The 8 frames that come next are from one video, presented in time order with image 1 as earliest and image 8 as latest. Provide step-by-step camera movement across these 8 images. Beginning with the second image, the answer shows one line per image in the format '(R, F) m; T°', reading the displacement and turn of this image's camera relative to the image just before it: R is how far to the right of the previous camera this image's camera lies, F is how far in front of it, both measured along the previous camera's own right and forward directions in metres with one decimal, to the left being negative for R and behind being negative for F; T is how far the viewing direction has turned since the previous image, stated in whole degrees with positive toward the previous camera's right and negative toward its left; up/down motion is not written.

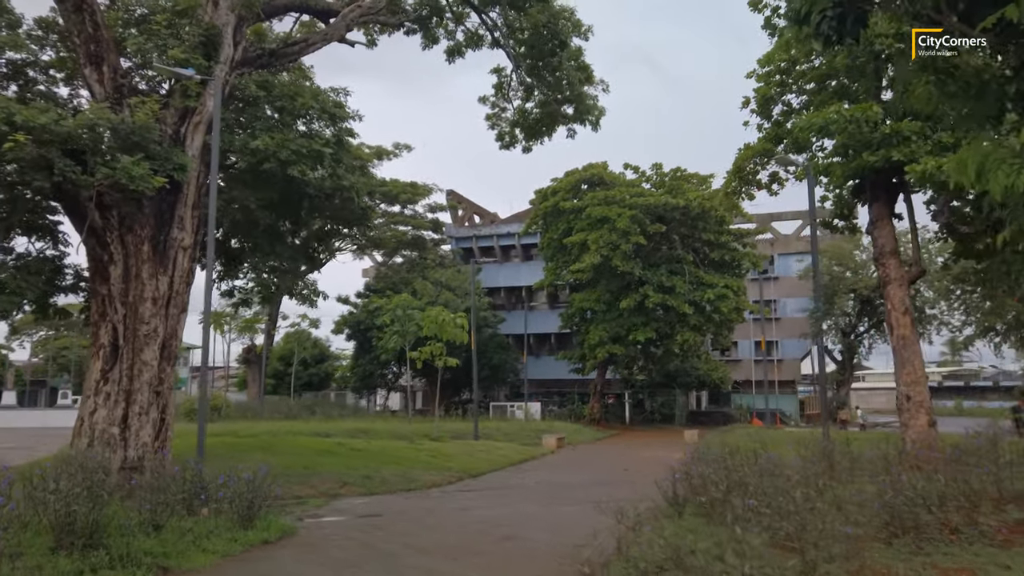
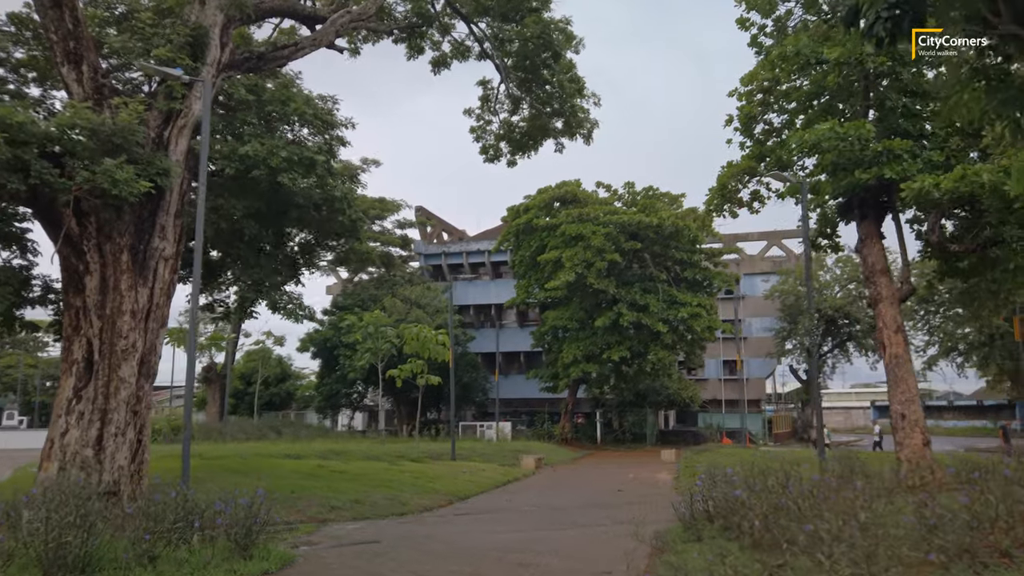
(-0.6, +0.4) m; +3°
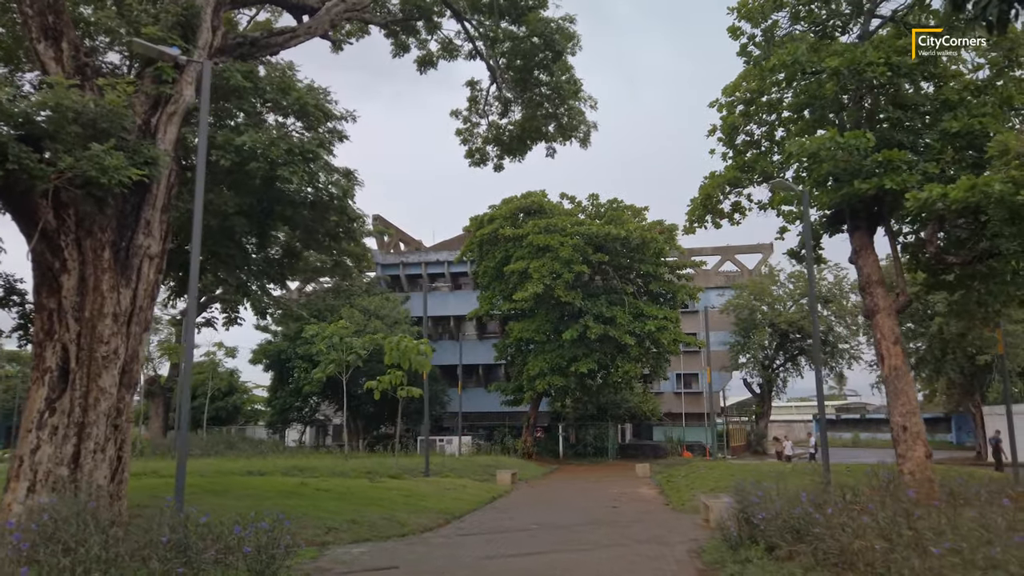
(-1.0, +0.7) m; +4°
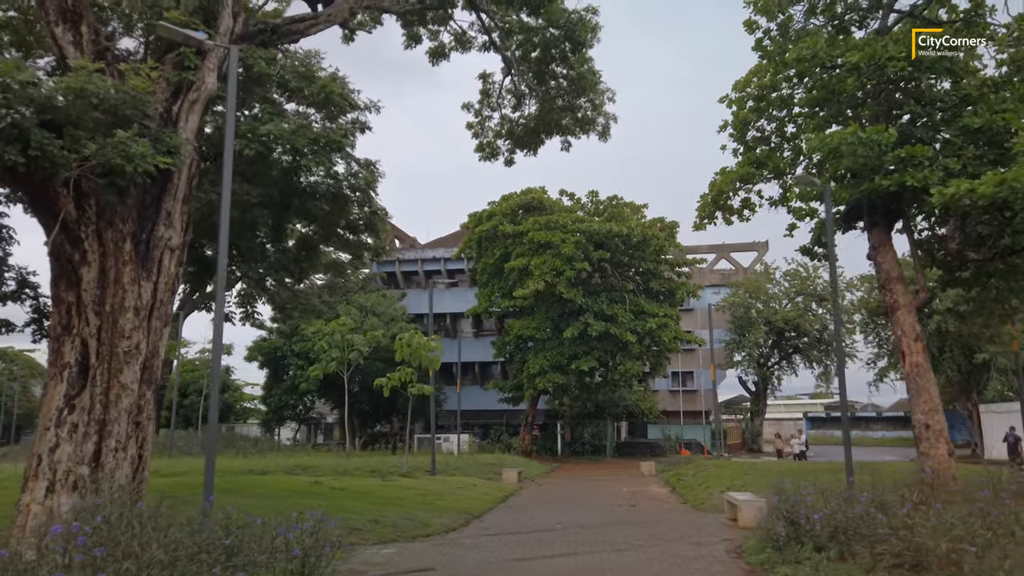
(-0.6, +0.3) m; +1°
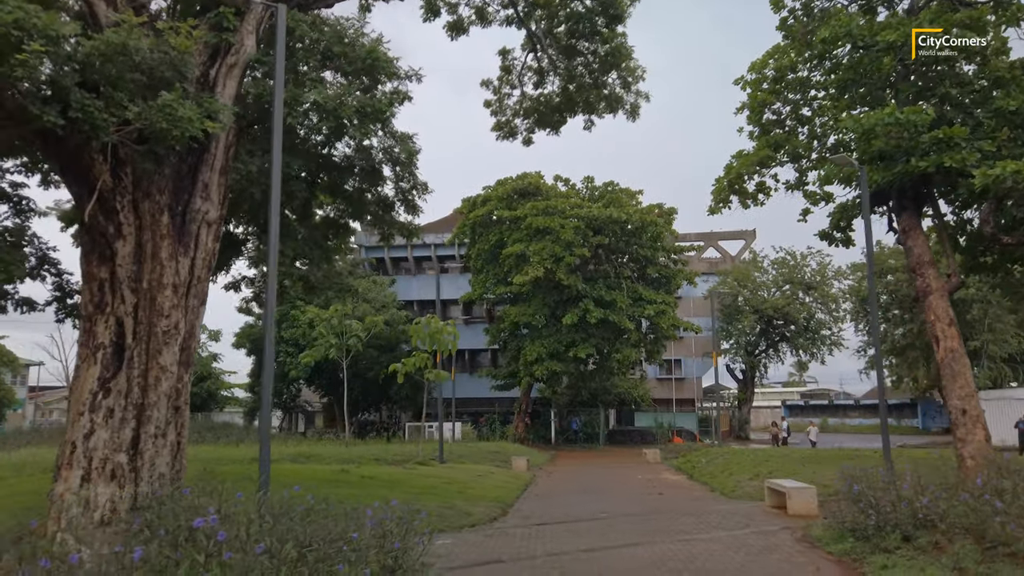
(-1.0, +0.5) m; +2°
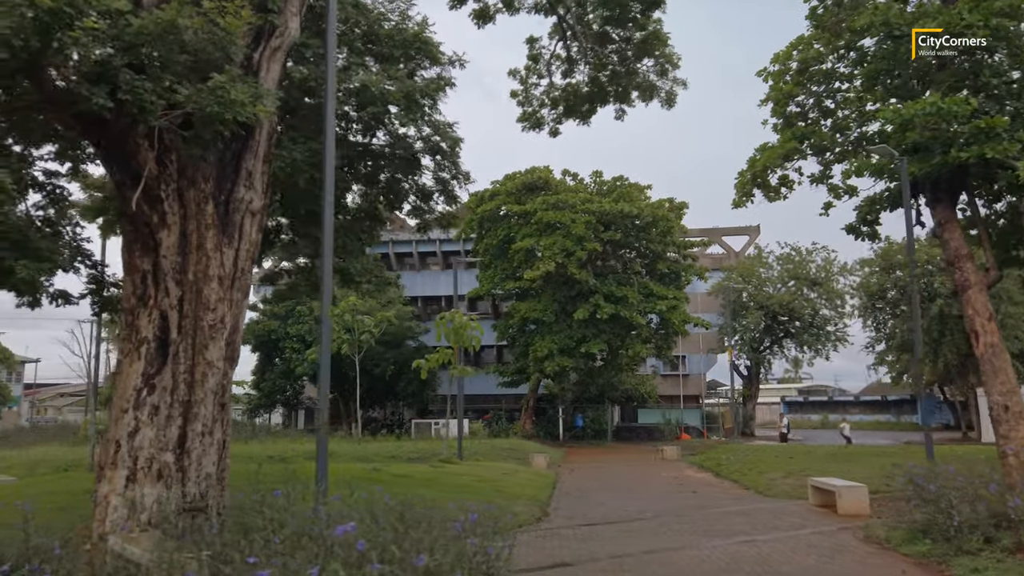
(-0.7, +0.3) m; 0°
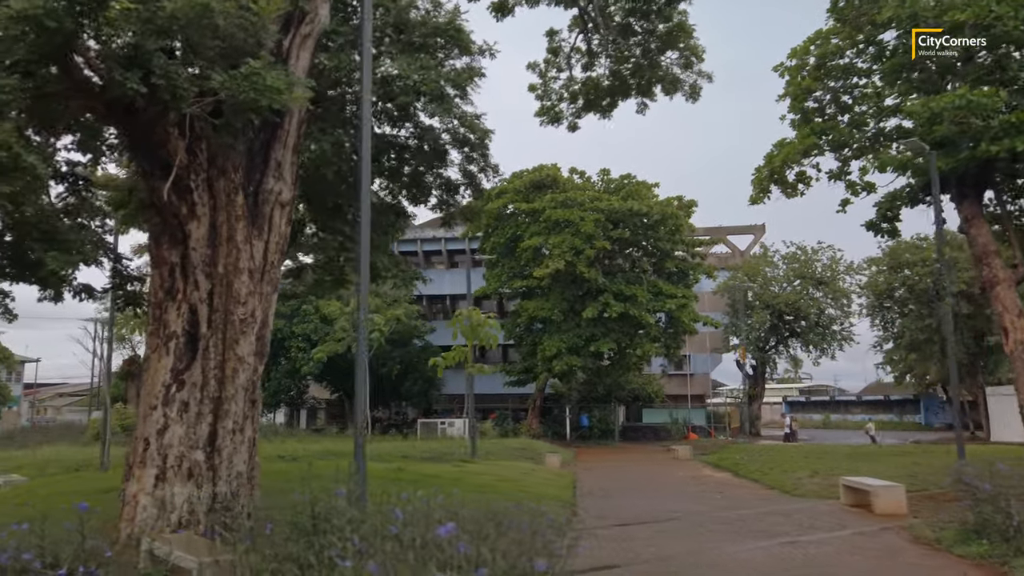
(-0.4, +0.3) m; 0°
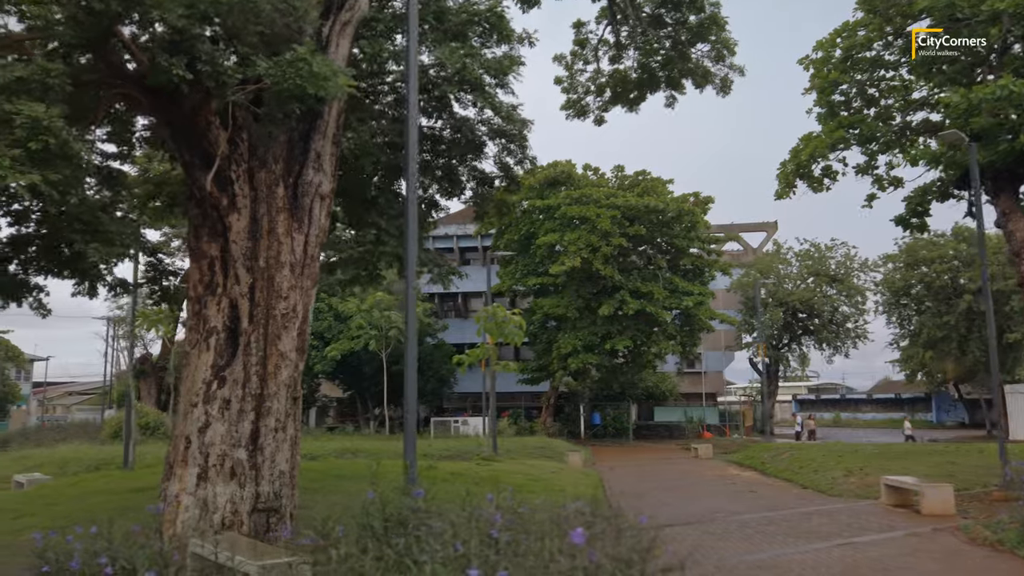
(-0.5, +0.2) m; 0°
